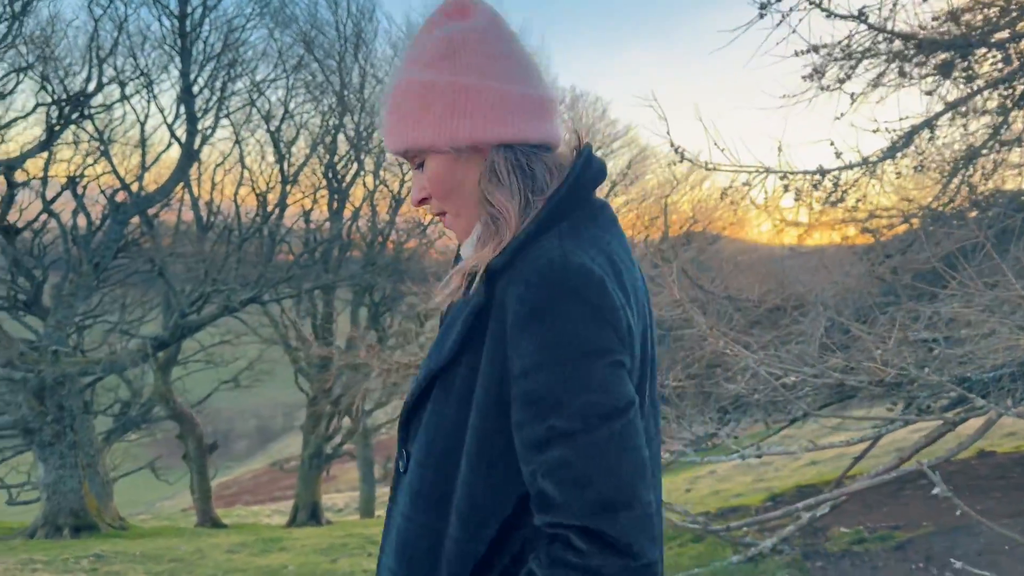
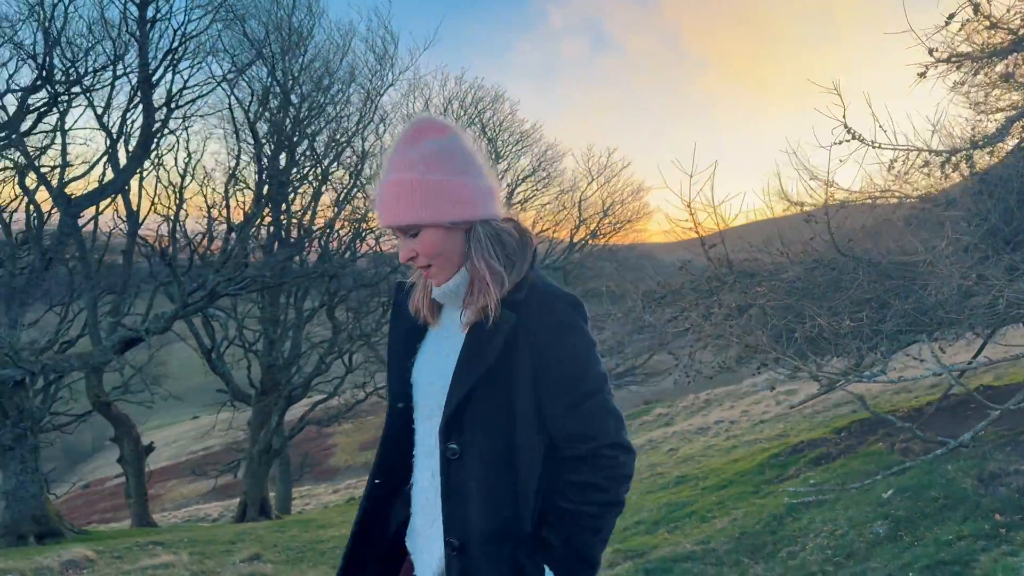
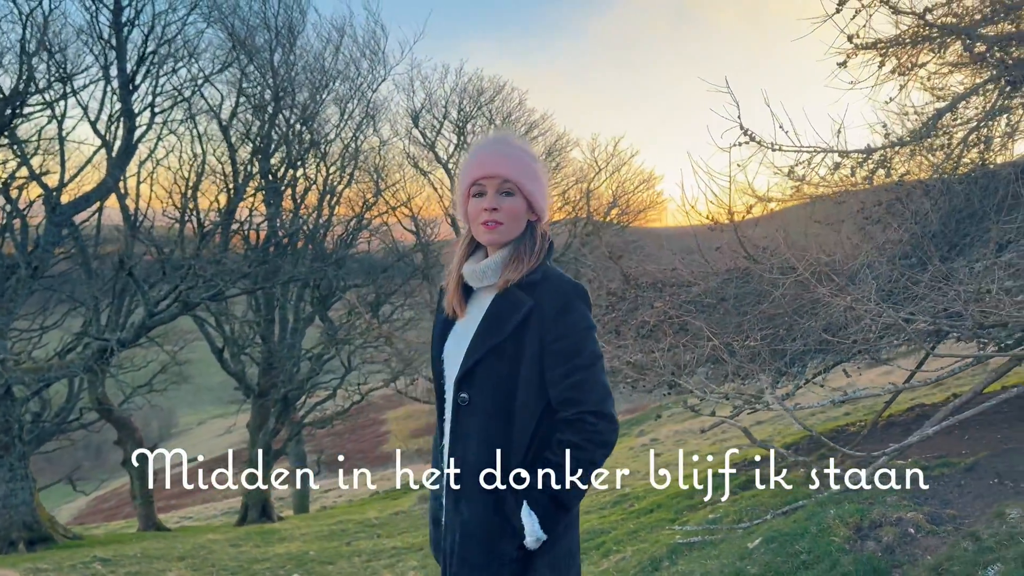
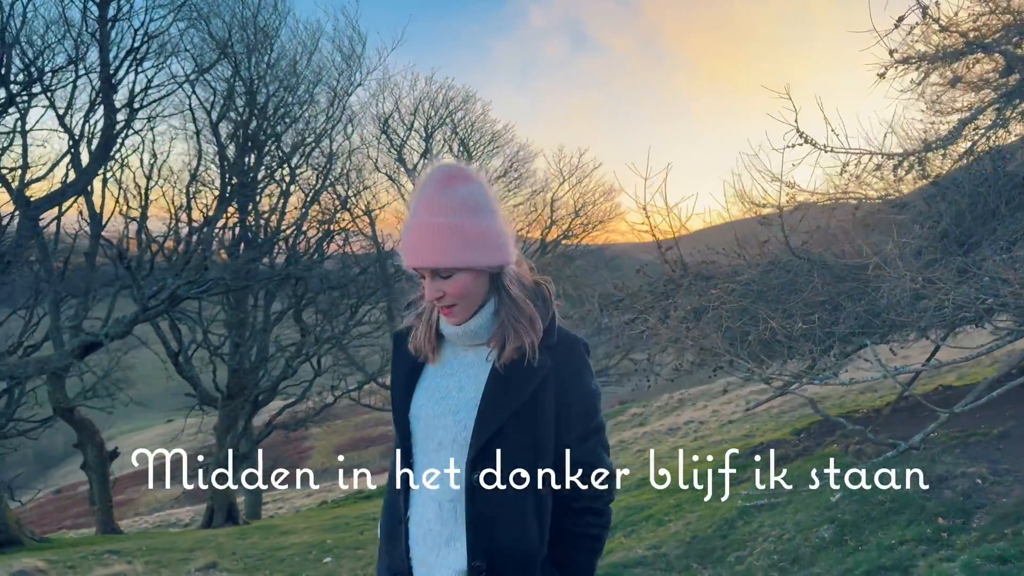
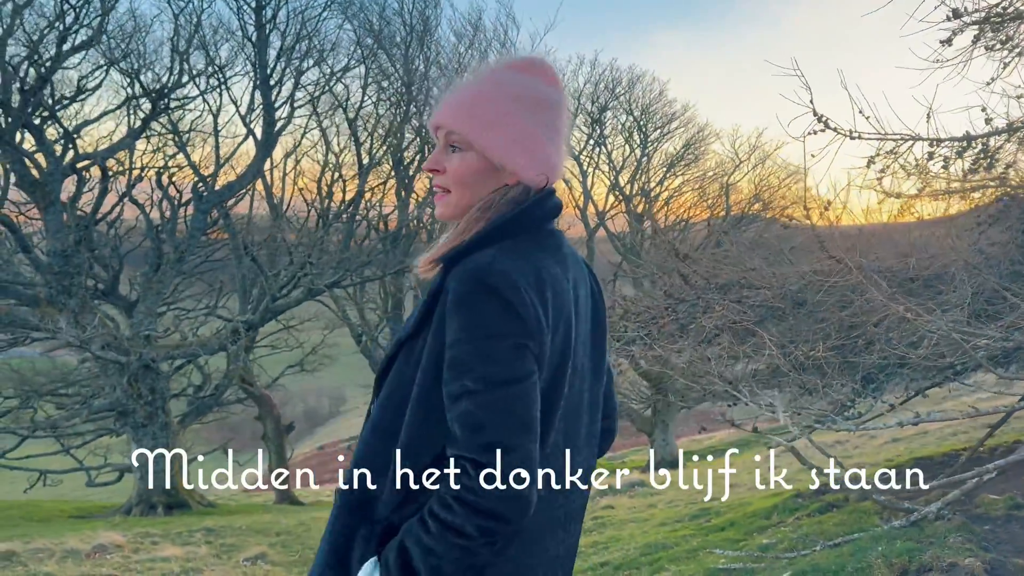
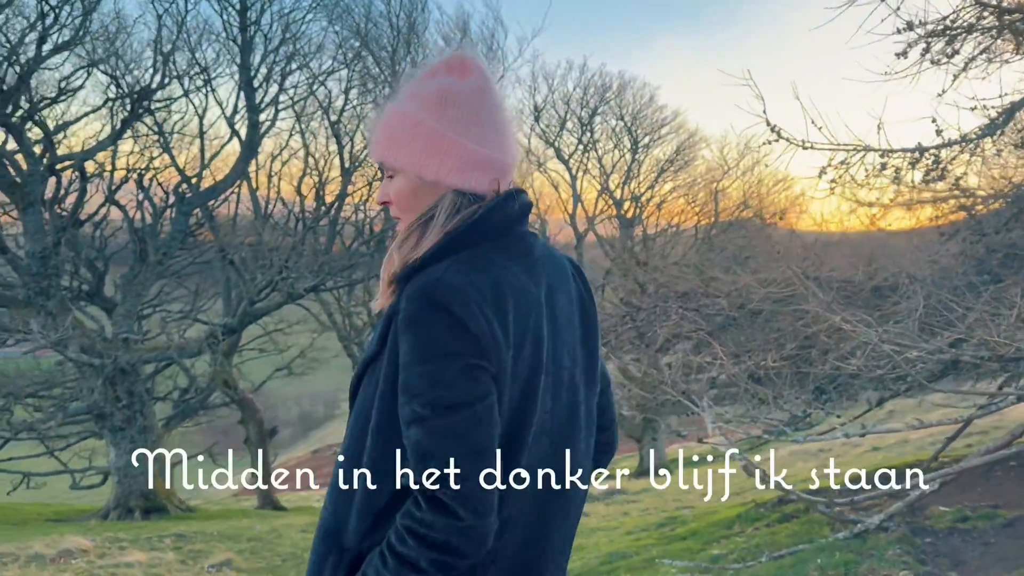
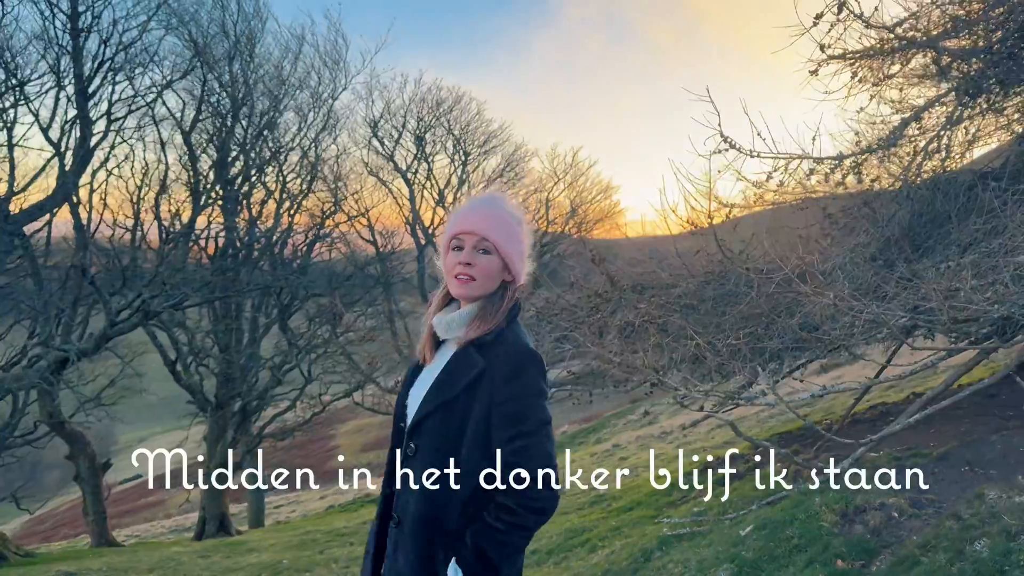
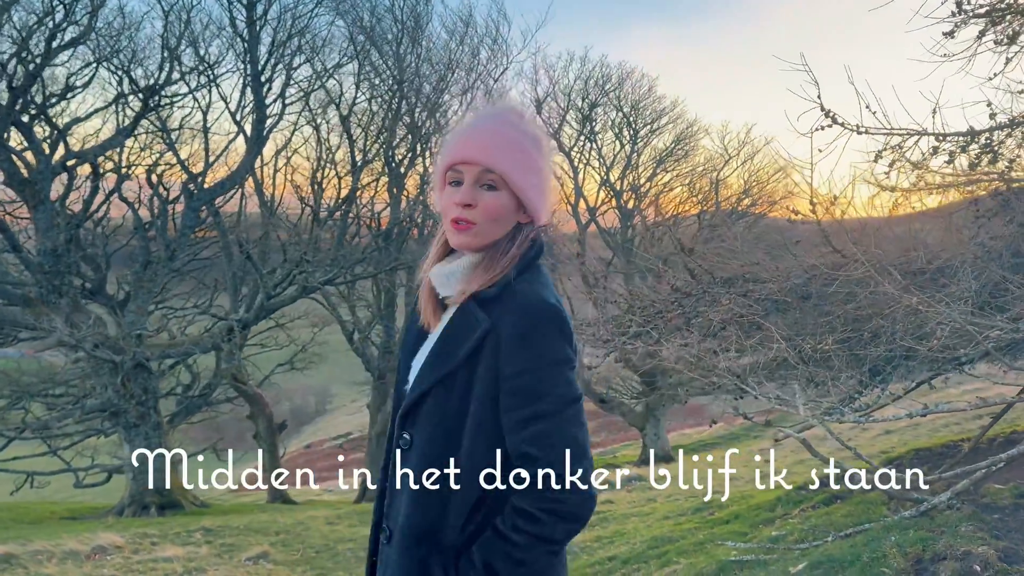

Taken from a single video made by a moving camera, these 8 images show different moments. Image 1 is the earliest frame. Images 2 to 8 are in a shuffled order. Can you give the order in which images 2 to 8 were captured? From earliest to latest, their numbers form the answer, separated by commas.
6, 5, 8, 3, 7, 4, 2
